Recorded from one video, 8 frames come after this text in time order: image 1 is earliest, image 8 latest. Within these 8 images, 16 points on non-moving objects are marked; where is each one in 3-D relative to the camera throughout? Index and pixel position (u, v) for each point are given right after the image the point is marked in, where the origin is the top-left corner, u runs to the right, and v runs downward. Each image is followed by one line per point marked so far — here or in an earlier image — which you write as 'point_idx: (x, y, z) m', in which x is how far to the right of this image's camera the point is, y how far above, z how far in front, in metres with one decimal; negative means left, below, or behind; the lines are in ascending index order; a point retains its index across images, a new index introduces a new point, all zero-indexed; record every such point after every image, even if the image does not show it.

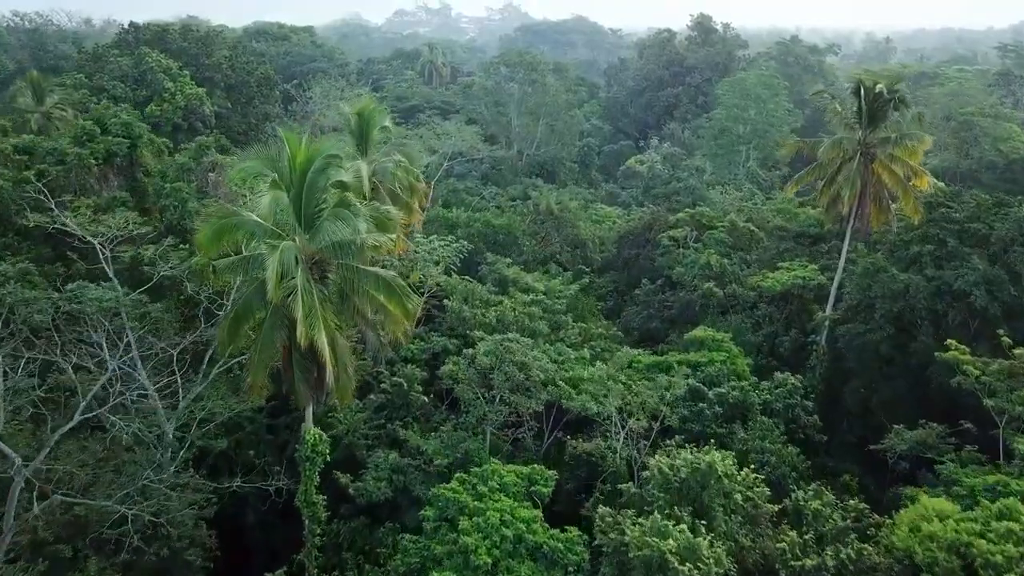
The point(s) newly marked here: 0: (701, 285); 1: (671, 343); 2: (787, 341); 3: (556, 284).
0: (+3.2, +0.1, +16.5) m
1: (+2.5, -0.9, +15.3) m
2: (+4.4, -0.8, +15.3) m
3: (+0.8, +0.1, +17.0) m
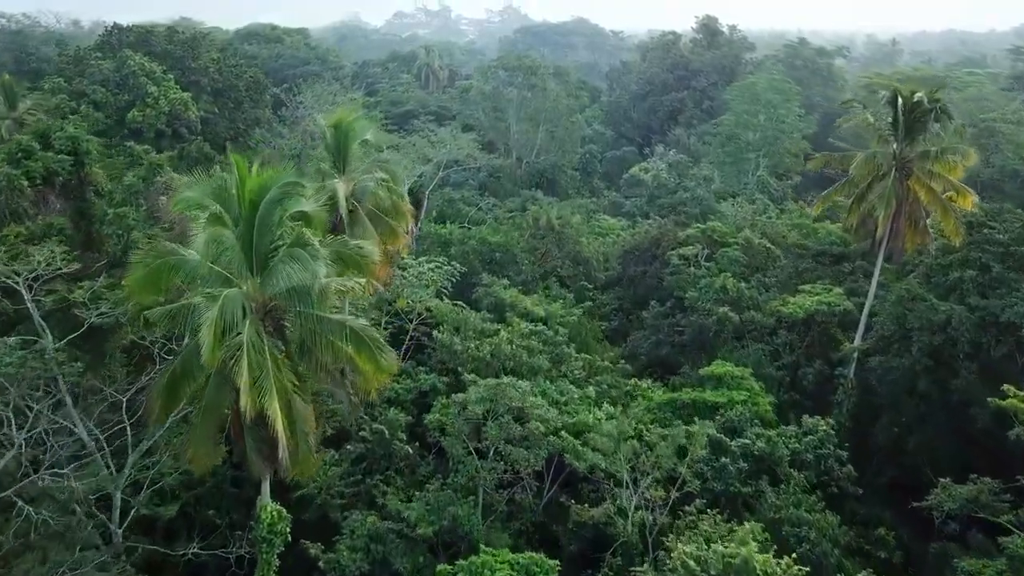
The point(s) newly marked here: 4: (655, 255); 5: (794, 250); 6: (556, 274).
0: (+3.2, -0.3, +15.1) m
1: (+2.5, -1.3, +14.0) m
2: (+4.3, -1.2, +14.0) m
3: (+0.8, -0.3, +15.6) m
4: (+2.9, +0.6, +19.4) m
5: (+5.1, +0.7, +17.6) m
6: (+0.9, +0.2, +19.5) m
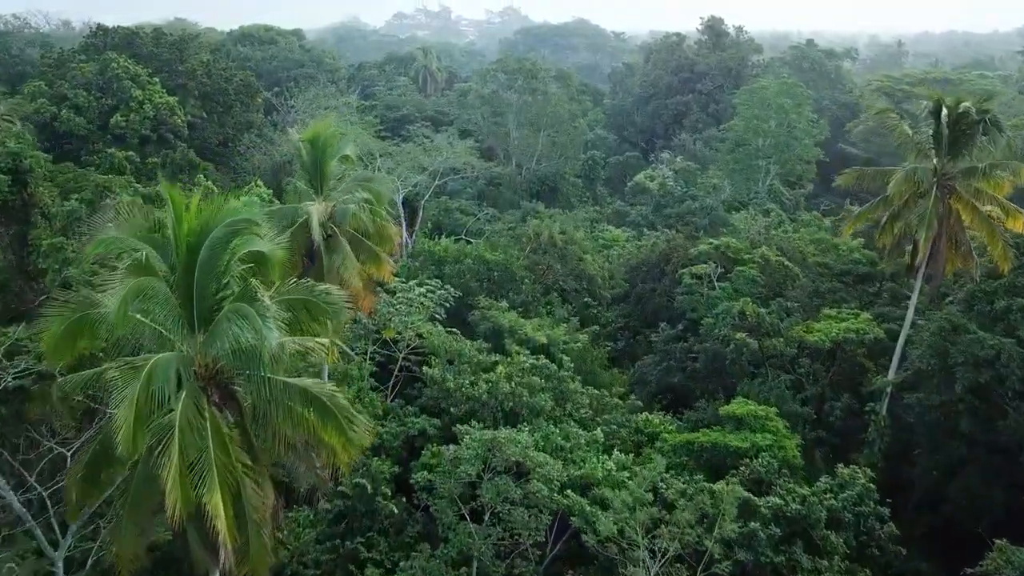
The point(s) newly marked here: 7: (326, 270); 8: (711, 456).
0: (+3.2, -0.7, +13.9) m
1: (+2.5, -1.6, +12.7) m
2: (+4.3, -1.6, +12.8) m
3: (+0.8, -0.7, +14.4) m
4: (+2.9, +0.3, +18.2) m
5: (+5.1, +0.3, +16.3) m
6: (+0.9, -0.1, +18.3) m
7: (-2.0, +0.1, +10.1) m
8: (+2.2, -1.9, +10.8) m
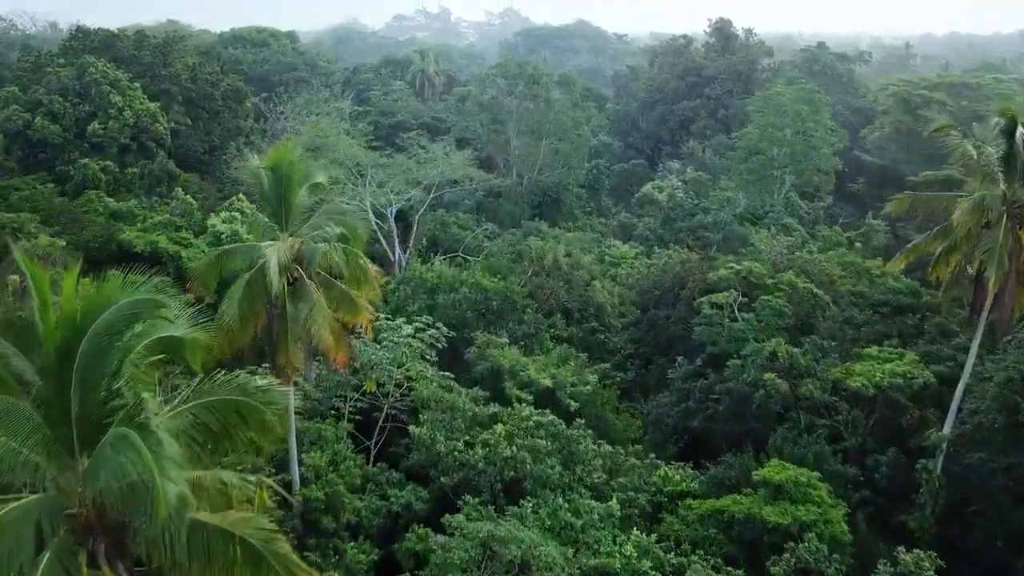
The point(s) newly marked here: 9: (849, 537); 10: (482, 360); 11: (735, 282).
0: (+3.2, -1.2, +12.3) m
1: (+2.5, -2.1, +11.2) m
2: (+4.3, -2.0, +11.2) m
3: (+0.8, -1.1, +12.8) m
4: (+2.9, -0.2, +16.7) m
5: (+5.1, -0.1, +14.8) m
6: (+0.9, -0.6, +16.8) m
7: (-2.0, -0.4, +8.6) m
8: (+2.2, -2.3, +9.3) m
9: (+3.2, -2.4, +9.3) m
10: (-0.4, -1.0, +12.6) m
11: (+3.6, +0.1, +15.5) m
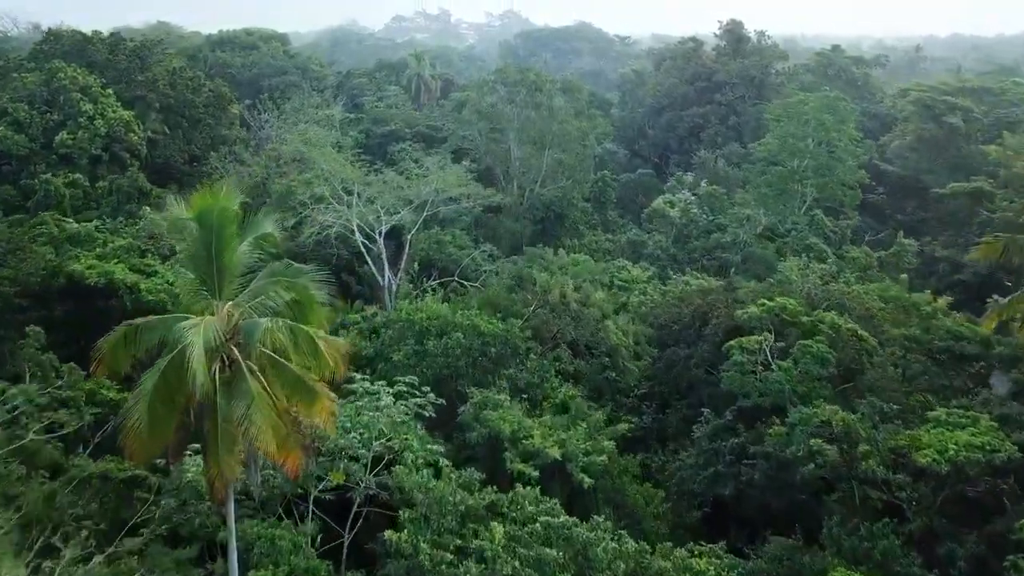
0: (+3.2, -1.7, +10.4) m
1: (+2.5, -2.6, +9.3) m
2: (+4.3, -2.6, +9.3) m
3: (+0.8, -1.7, +10.9) m
4: (+2.9, -0.7, +14.8) m
5: (+5.1, -0.7, +12.9) m
6: (+0.9, -1.2, +14.9) m
7: (-2.0, -0.9, +6.7) m
8: (+2.3, -2.9, +7.4) m
9: (+3.3, -3.0, +7.3) m
10: (-0.4, -1.5, +10.7) m
11: (+3.6, -0.5, +13.6) m
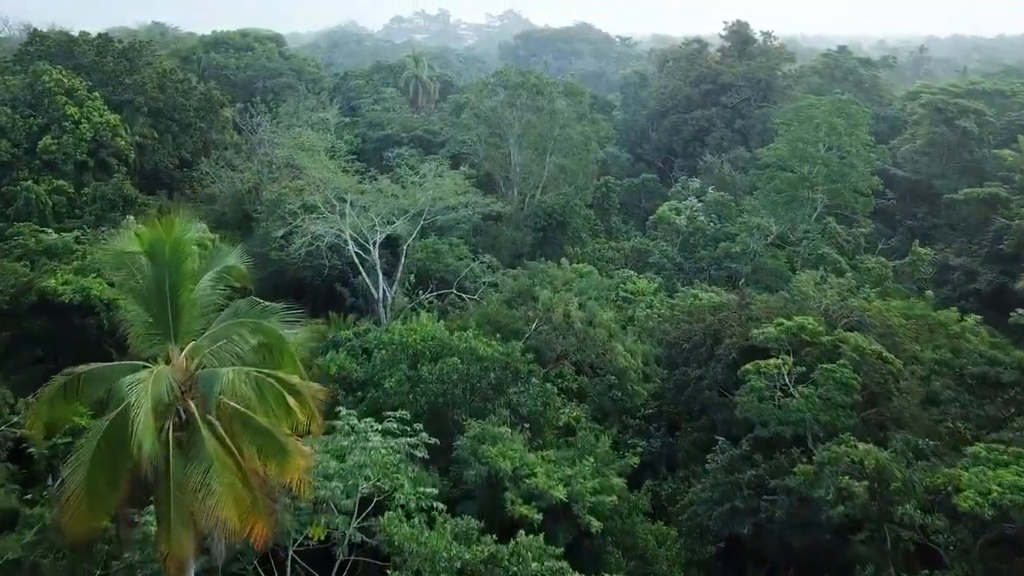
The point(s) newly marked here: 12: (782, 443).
0: (+3.2, -2.0, +9.6) m
1: (+2.5, -2.9, +8.4) m
2: (+4.3, -2.8, +8.4) m
3: (+0.8, -1.9, +10.1) m
4: (+2.9, -1.0, +13.9) m
5: (+5.2, -0.9, +12.0) m
6: (+0.9, -1.4, +14.0) m
7: (-2.0, -1.2, +5.8) m
8: (+2.3, -3.1, +6.5) m
9: (+3.3, -3.2, +6.5) m
10: (-0.4, -1.8, +9.8) m
11: (+3.6, -0.7, +12.7) m
12: (+3.3, -1.9, +11.7) m
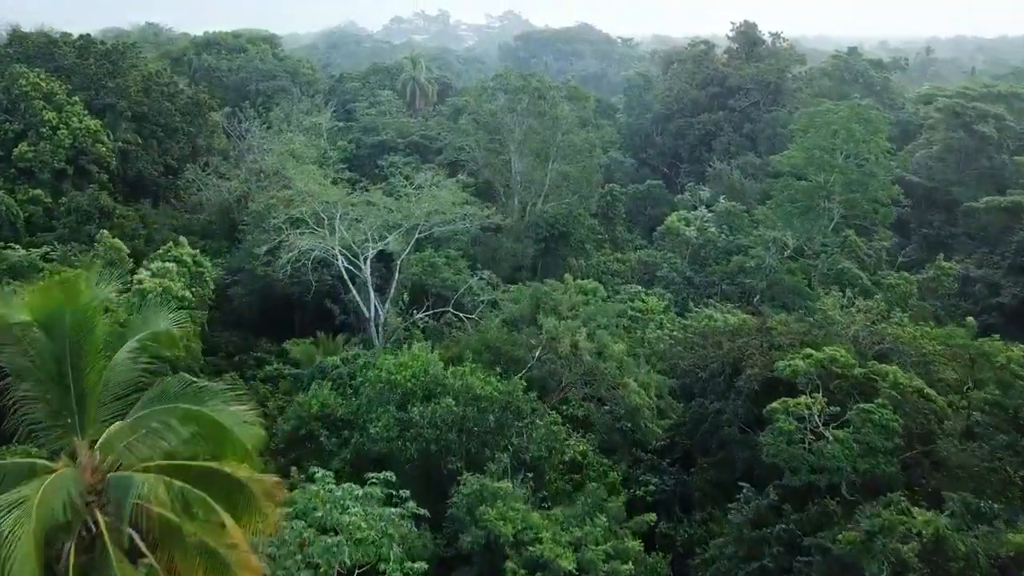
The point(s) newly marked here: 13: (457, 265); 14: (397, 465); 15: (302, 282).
0: (+3.2, -2.3, +8.4) m
1: (+2.5, -3.2, +7.2) m
2: (+4.4, -3.2, +7.2) m
3: (+0.8, -2.3, +8.9) m
4: (+2.9, -1.3, +12.7) m
5: (+5.2, -1.3, +10.8) m
6: (+0.9, -1.7, +12.8) m
7: (-2.0, -1.5, +4.6) m
8: (+2.3, -3.5, +5.3) m
9: (+3.3, -3.5, +5.3) m
10: (-0.4, -2.1, +8.6) m
11: (+3.6, -1.1, +11.5) m
12: (+3.3, -2.2, +10.5) m
13: (-1.1, +0.5, +19.4) m
14: (-1.2, -1.9, +10.1) m
15: (-4.1, +0.1, +18.8) m
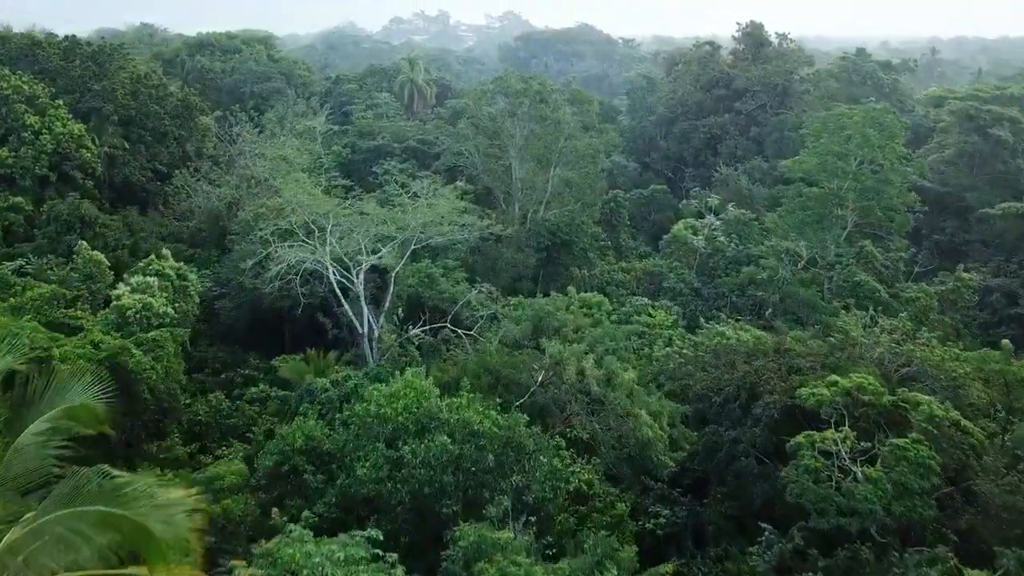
0: (+3.2, -2.5, +7.5) m
1: (+2.5, -3.5, +6.3) m
2: (+4.4, -3.4, +6.4) m
3: (+0.8, -2.5, +8.0) m
4: (+3.0, -1.6, +11.8) m
5: (+5.2, -1.5, +10.0) m
6: (+0.9, -2.0, +11.9) m
7: (-2.0, -1.7, +3.8) m
8: (+2.3, -3.7, +4.5) m
9: (+3.3, -3.8, +4.4) m
10: (-0.4, -2.3, +7.8) m
11: (+3.6, -1.3, +10.6) m
12: (+3.3, -2.5, +9.6) m
13: (-1.1, +0.2, +18.5) m
14: (-1.2, -2.1, +9.2) m
15: (-4.1, -0.1, +18.0) m
